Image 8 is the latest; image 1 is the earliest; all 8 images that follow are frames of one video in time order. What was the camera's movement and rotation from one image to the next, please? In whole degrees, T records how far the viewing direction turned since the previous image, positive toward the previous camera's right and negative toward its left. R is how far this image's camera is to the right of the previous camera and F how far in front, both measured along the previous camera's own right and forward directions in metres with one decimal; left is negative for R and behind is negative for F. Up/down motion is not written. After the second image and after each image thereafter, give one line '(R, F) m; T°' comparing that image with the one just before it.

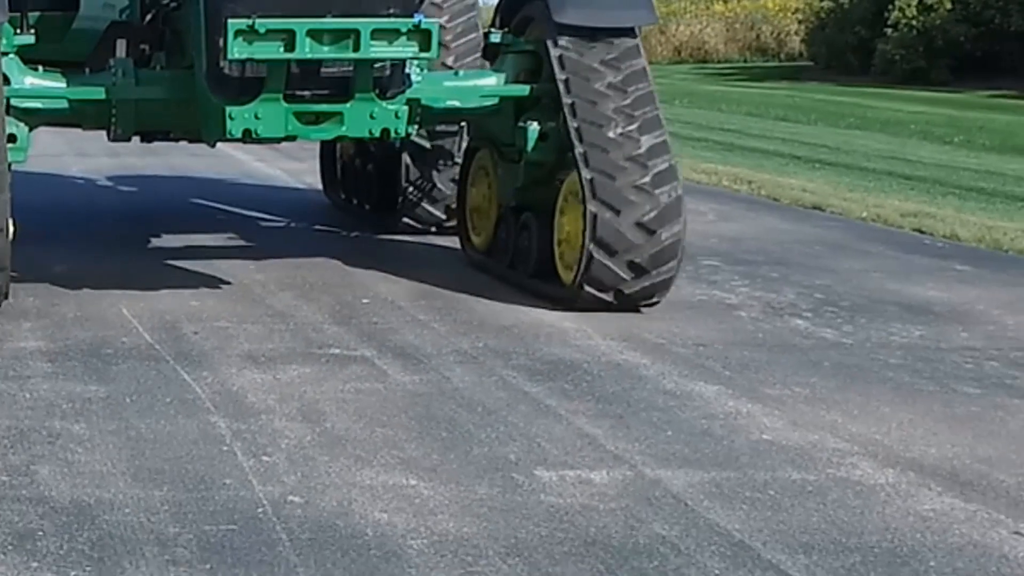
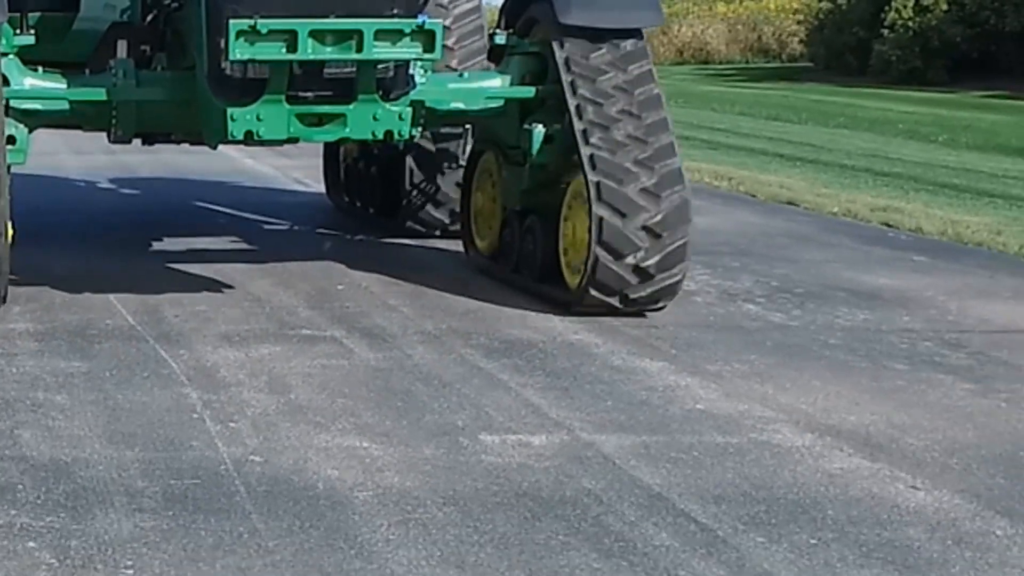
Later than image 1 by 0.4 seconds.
(+0.2, -0.5) m; 0°
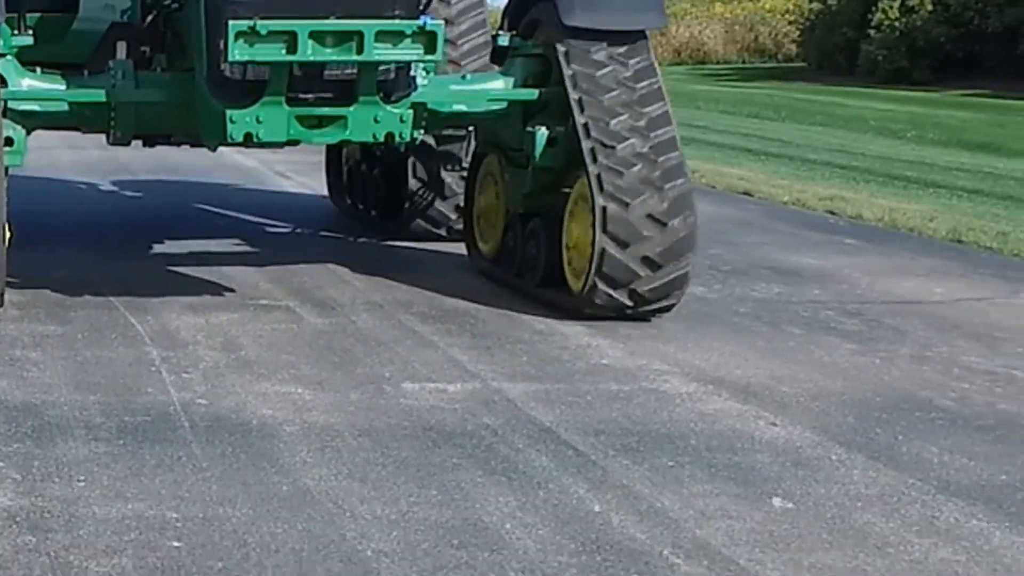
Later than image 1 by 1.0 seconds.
(+0.4, -0.8) m; 0°
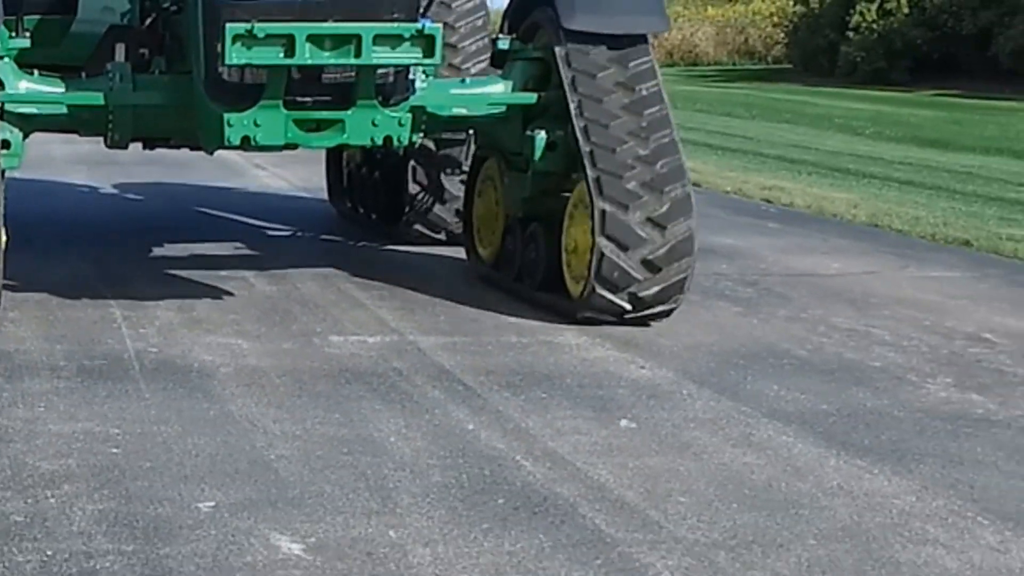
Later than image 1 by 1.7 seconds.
(+0.5, -1.0) m; 0°
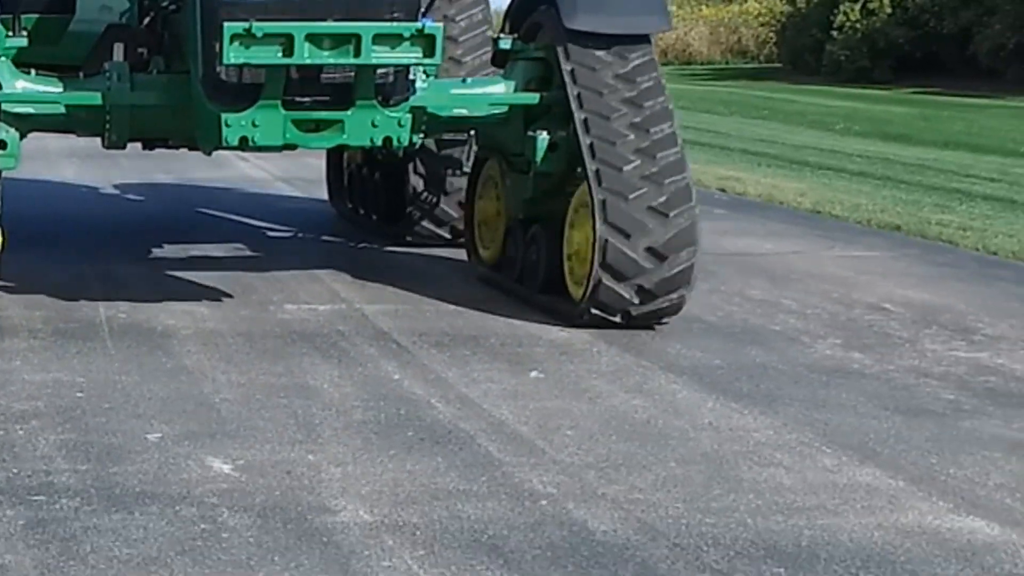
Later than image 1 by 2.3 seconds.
(+0.4, -0.8) m; 0°
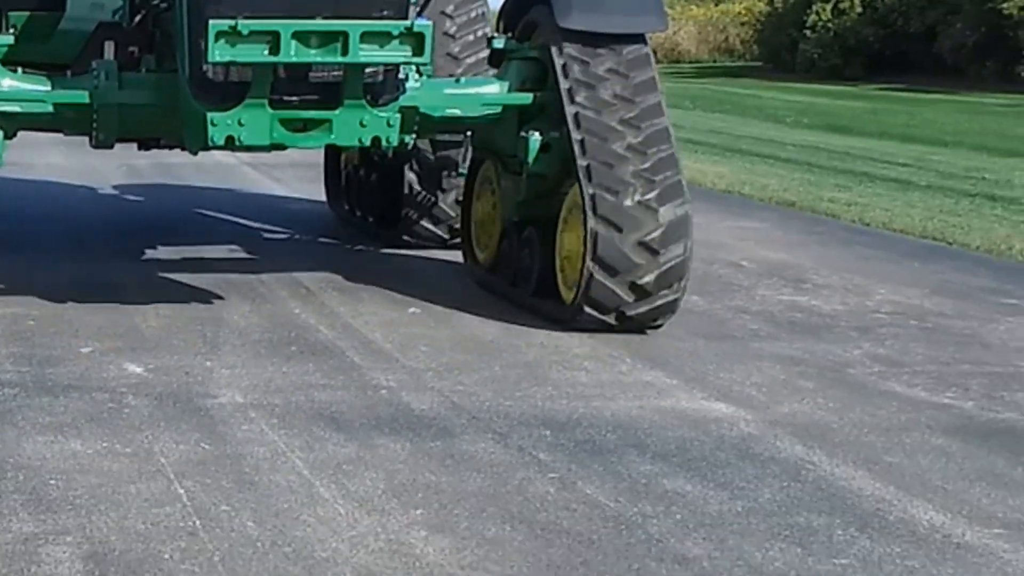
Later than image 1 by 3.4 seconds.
(+0.7, -1.4) m; 0°
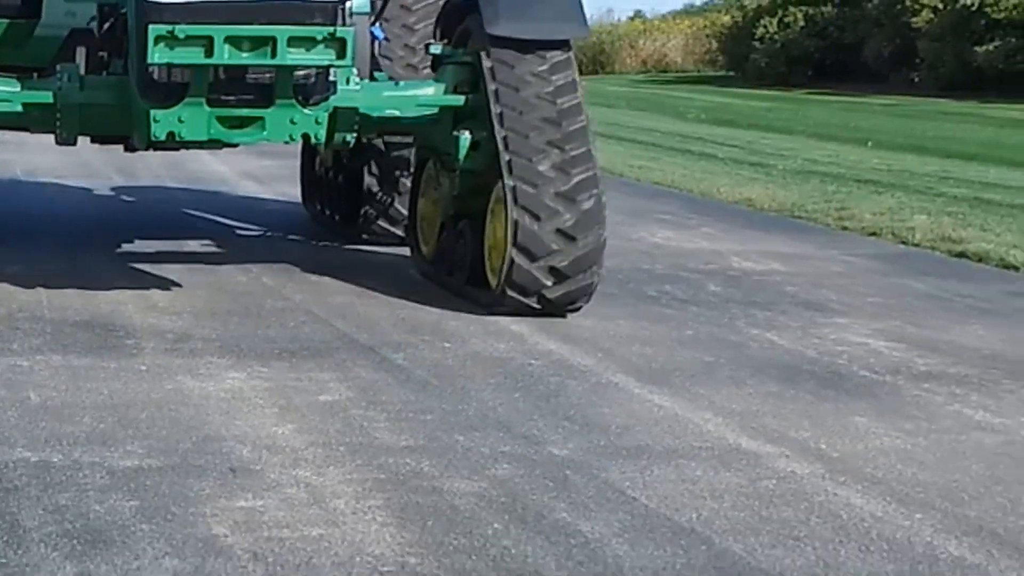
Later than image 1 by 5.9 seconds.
(+1.9, -4.2) m; -1°
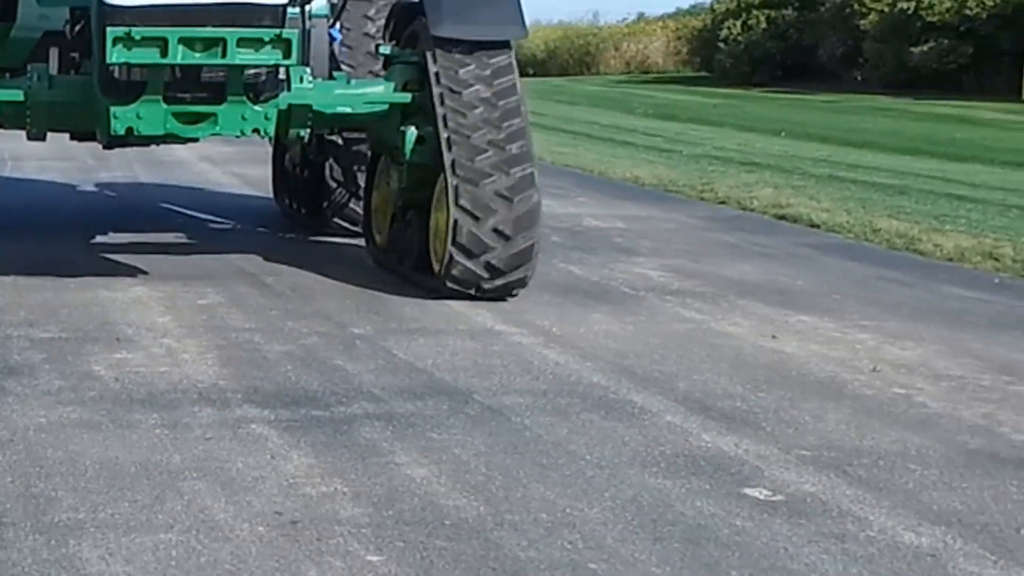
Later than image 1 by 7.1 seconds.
(+1.0, -2.2) m; 0°
